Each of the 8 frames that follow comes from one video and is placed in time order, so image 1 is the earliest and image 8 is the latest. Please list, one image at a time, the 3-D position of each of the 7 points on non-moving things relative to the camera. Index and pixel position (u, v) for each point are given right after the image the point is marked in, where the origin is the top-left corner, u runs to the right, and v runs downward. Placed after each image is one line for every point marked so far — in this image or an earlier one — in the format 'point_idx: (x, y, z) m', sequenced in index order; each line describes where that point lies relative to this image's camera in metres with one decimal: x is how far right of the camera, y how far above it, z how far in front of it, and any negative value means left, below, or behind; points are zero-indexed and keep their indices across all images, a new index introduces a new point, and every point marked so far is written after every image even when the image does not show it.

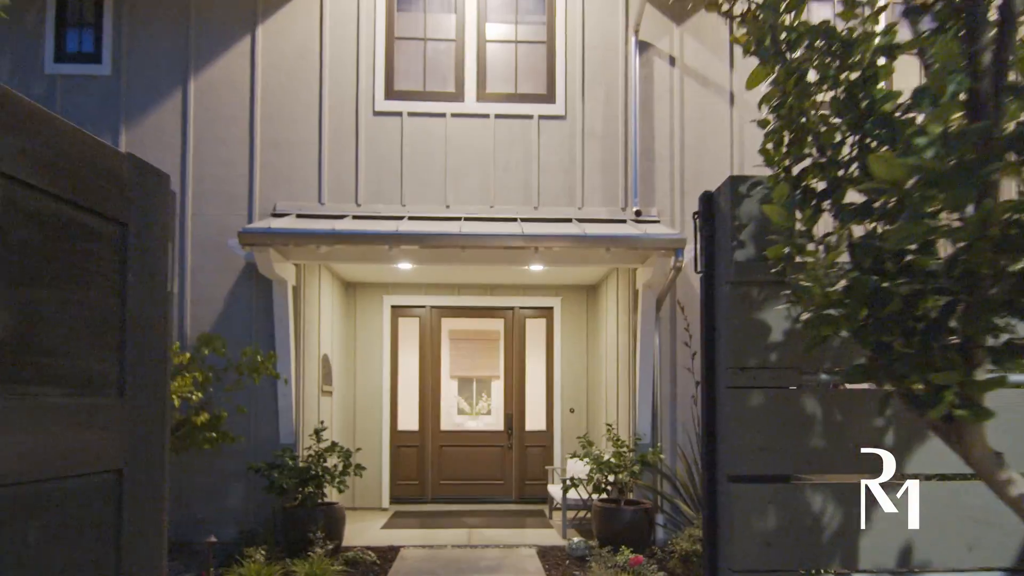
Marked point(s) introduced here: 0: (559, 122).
0: (+0.4, +1.4, +8.1) m
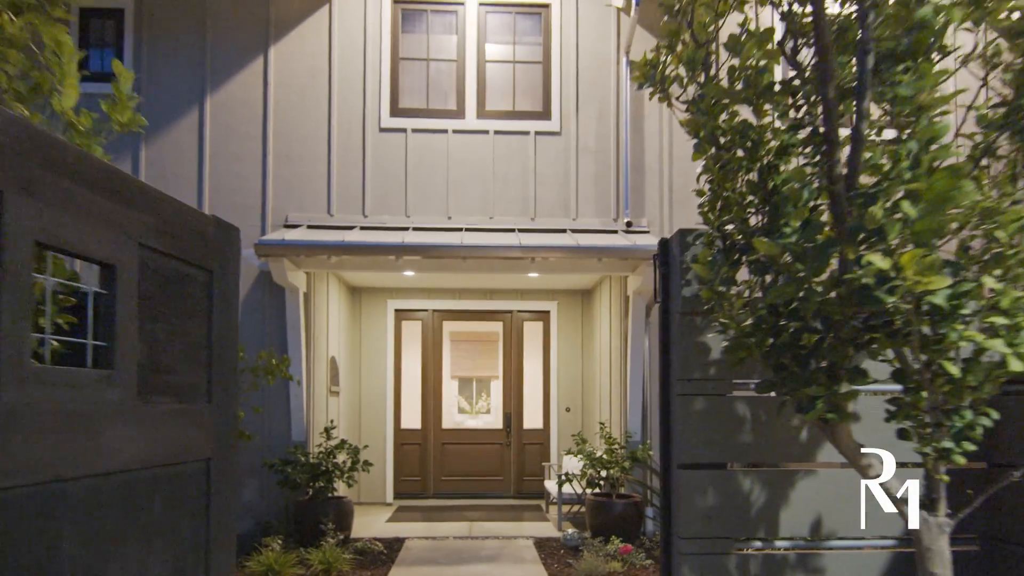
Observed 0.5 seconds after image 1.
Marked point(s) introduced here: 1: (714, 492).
0: (+0.4, +1.3, +8.6) m
1: (+0.5, -0.5, +2.6) m
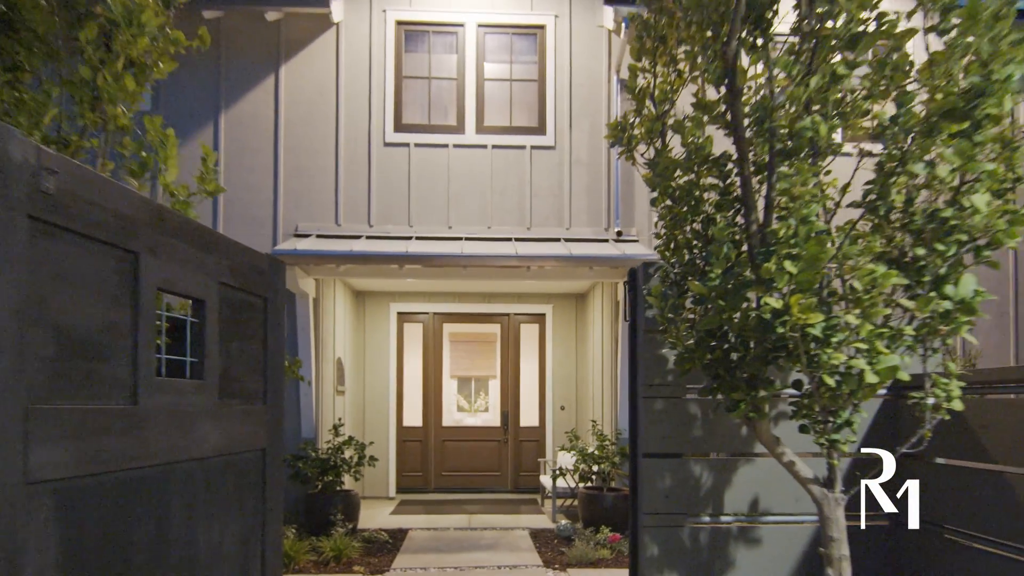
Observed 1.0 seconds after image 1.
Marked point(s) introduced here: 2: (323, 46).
0: (+0.3, +1.3, +9.1) m
1: (+0.5, -0.6, +3.2) m
2: (-1.8, +2.2, +9.1) m
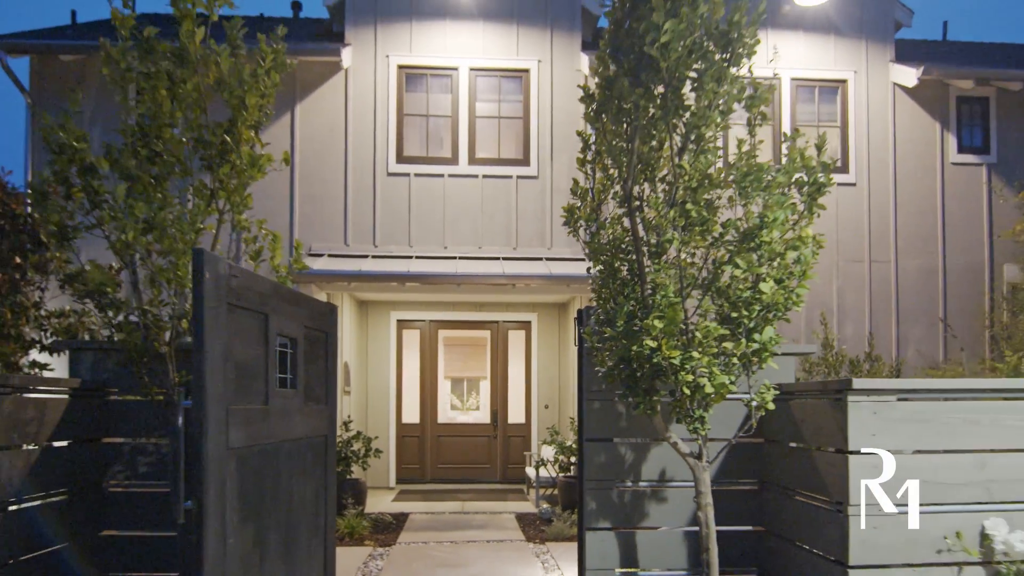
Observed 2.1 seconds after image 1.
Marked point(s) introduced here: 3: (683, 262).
0: (+0.2, +1.1, +10.3) m
1: (+0.4, -0.7, +4.4) m
2: (-1.9, +2.1, +10.3) m
3: (+0.6, +0.1, +3.5) m
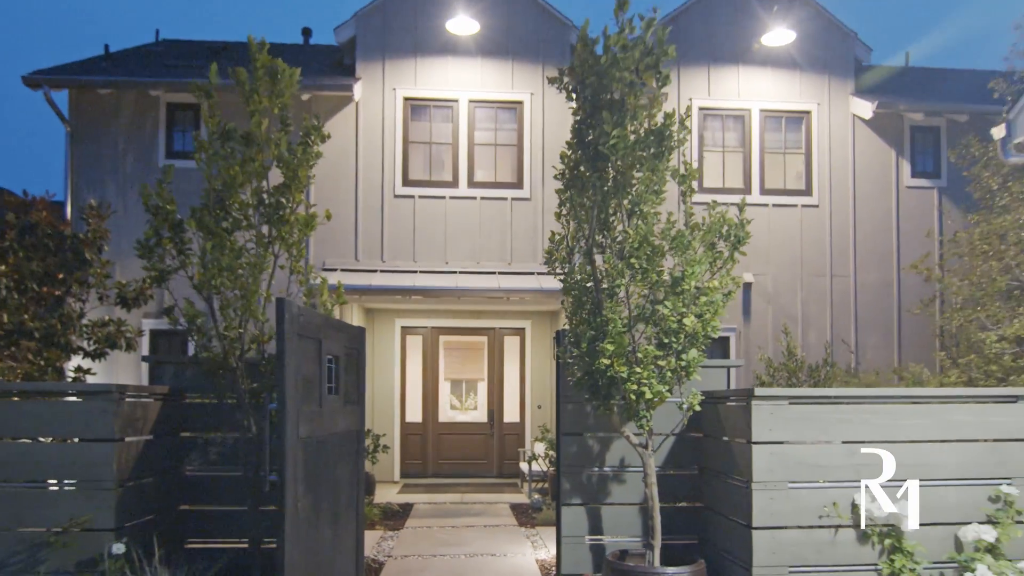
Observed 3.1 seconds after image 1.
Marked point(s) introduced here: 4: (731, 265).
0: (+0.2, +1.0, +11.4) m
1: (+0.4, -0.9, +5.5) m
2: (-1.9, +2.0, +11.4) m
3: (+0.6, 0.0, +4.5) m
4: (+1.0, +0.1, +4.6) m
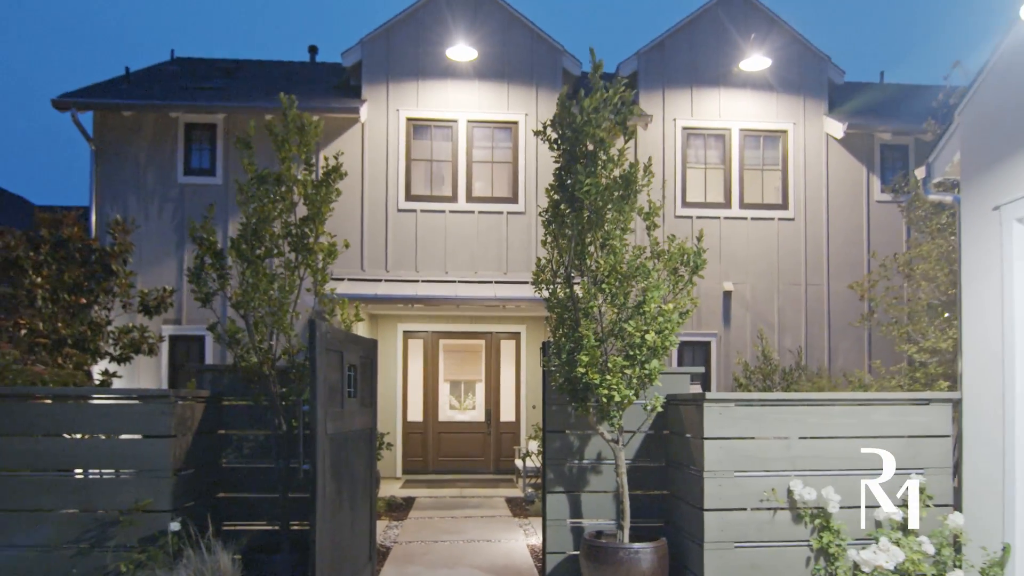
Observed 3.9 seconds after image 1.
0: (+0.1, +0.9, +12.2) m
1: (+0.3, -1.0, +6.3) m
2: (-2.0, +1.9, +12.2) m
3: (+0.5, -0.1, +5.4) m
4: (+1.0, 0.0, +5.4) m
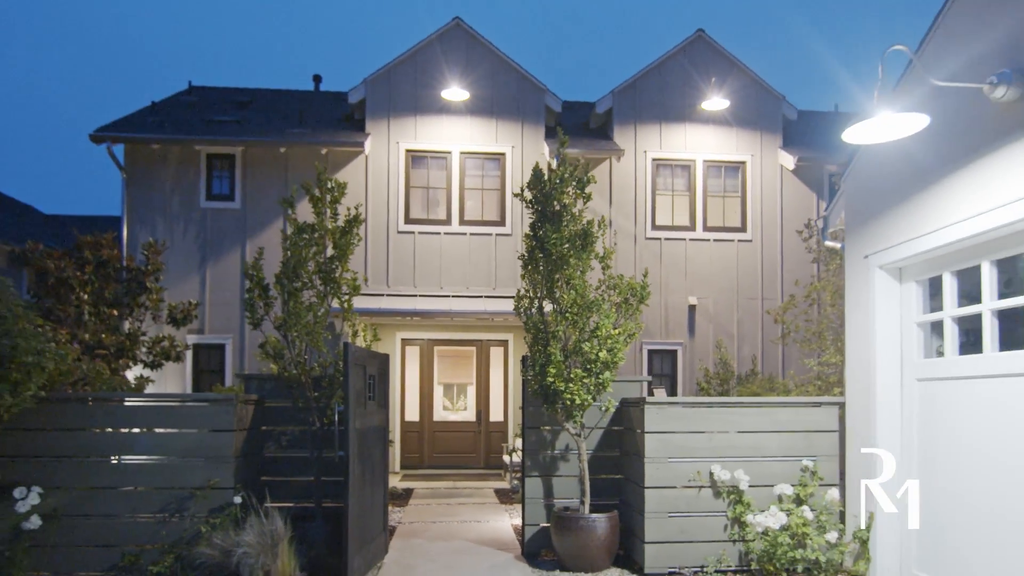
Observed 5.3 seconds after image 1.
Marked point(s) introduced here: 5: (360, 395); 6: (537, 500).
0: (-0.1, +0.7, +13.7) m
1: (+0.2, -1.2, +7.8) m
2: (-2.2, +1.7, +13.7) m
3: (+0.4, -0.3, +6.8) m
4: (+0.9, -0.2, +6.9) m
5: (-1.0, -0.7, +6.4) m
6: (+0.2, -1.6, +7.4) m
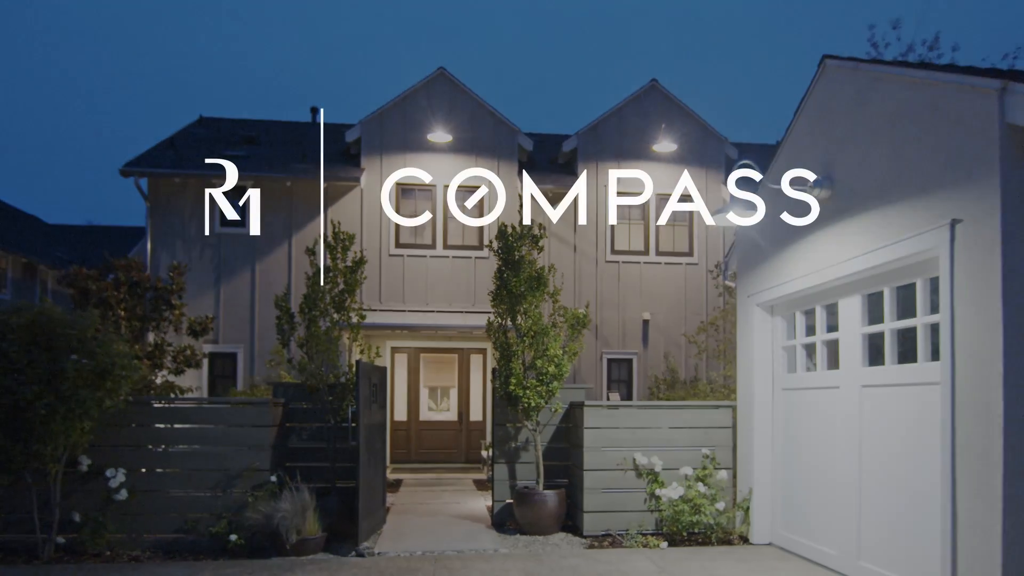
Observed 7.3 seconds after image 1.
0: (-0.4, +0.4, +15.7) m
1: (-0.1, -1.4, +9.8) m
2: (-2.5, +1.4, +15.7) m
3: (+0.1, -0.6, +8.9) m
4: (+0.6, -0.4, +9.0) m
5: (-1.2, -1.0, +8.5) m
6: (-0.1, -1.9, +9.5) m
